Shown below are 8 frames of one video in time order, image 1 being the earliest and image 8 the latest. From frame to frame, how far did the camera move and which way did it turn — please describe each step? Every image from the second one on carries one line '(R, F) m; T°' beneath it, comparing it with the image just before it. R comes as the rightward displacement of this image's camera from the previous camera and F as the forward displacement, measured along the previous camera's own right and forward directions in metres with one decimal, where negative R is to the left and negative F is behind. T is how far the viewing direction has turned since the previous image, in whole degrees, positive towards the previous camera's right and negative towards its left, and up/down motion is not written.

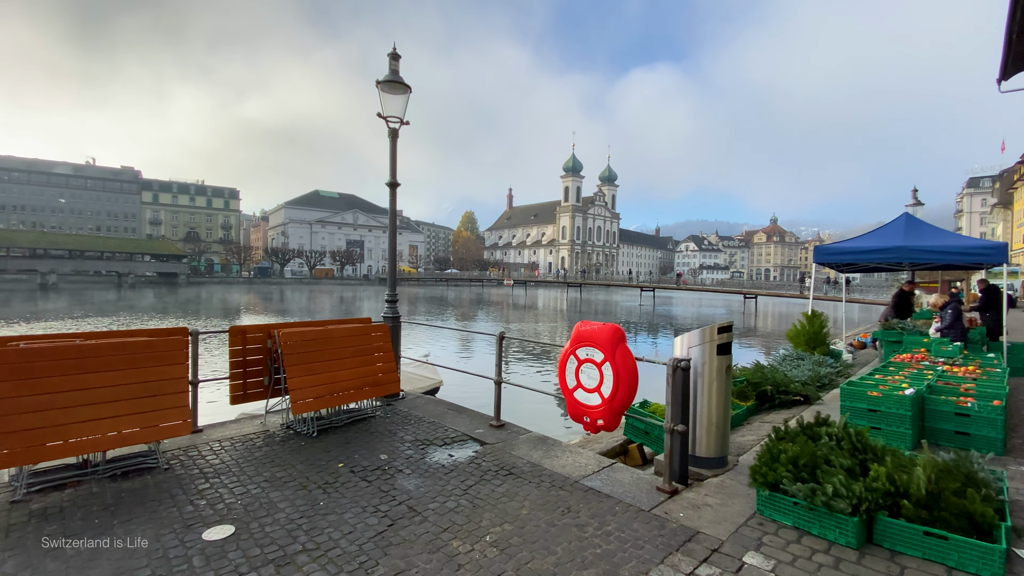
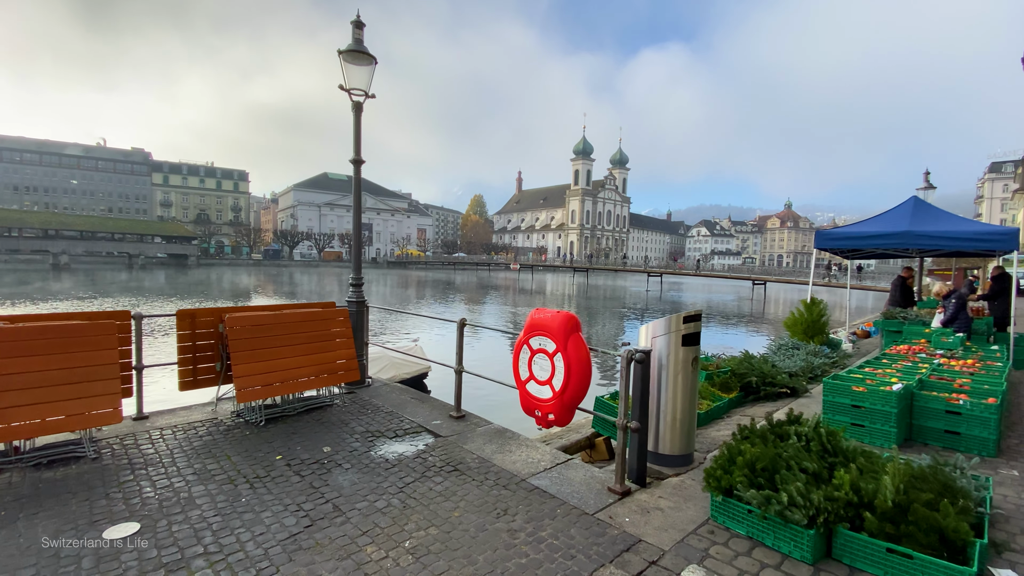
(+0.6, +0.3) m; -1°
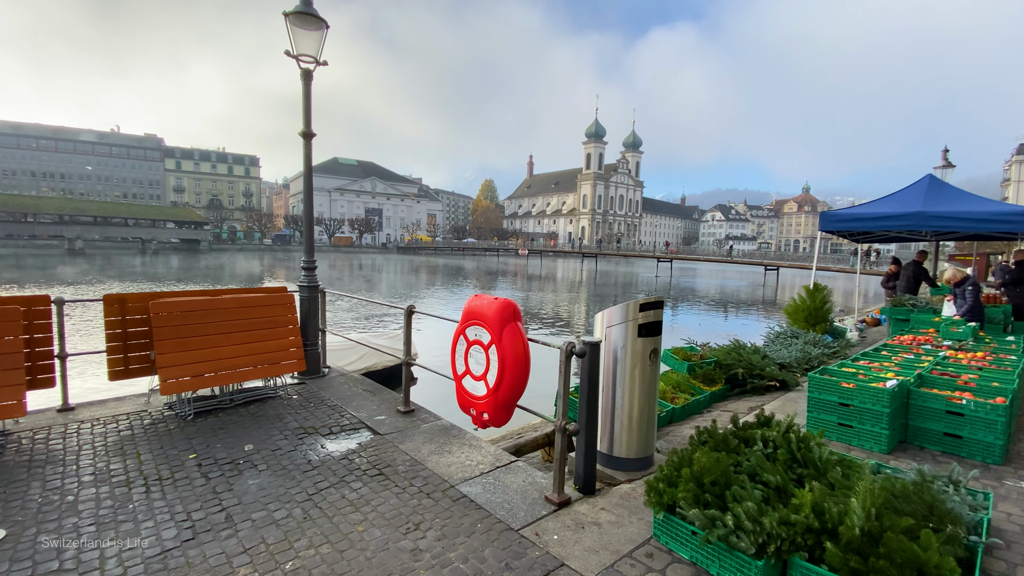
(+0.6, +0.5) m; -2°
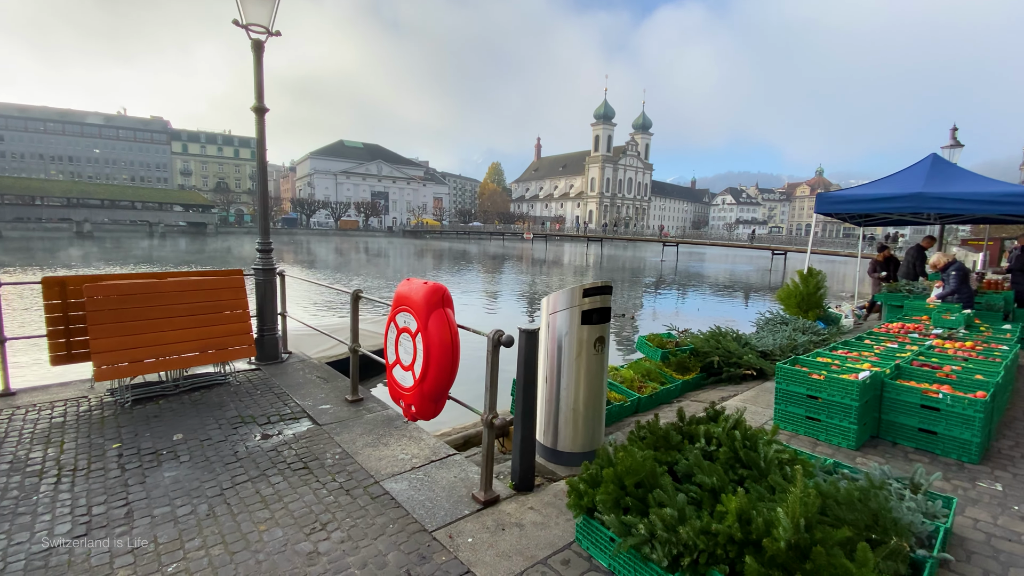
(+0.6, +0.3) m; -1°
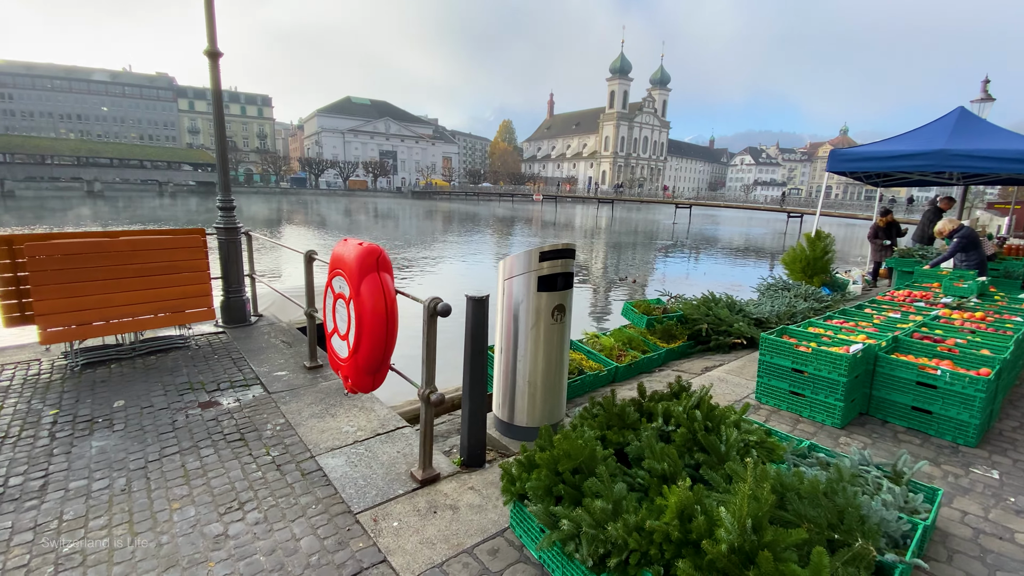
(+0.4, +0.3) m; -1°
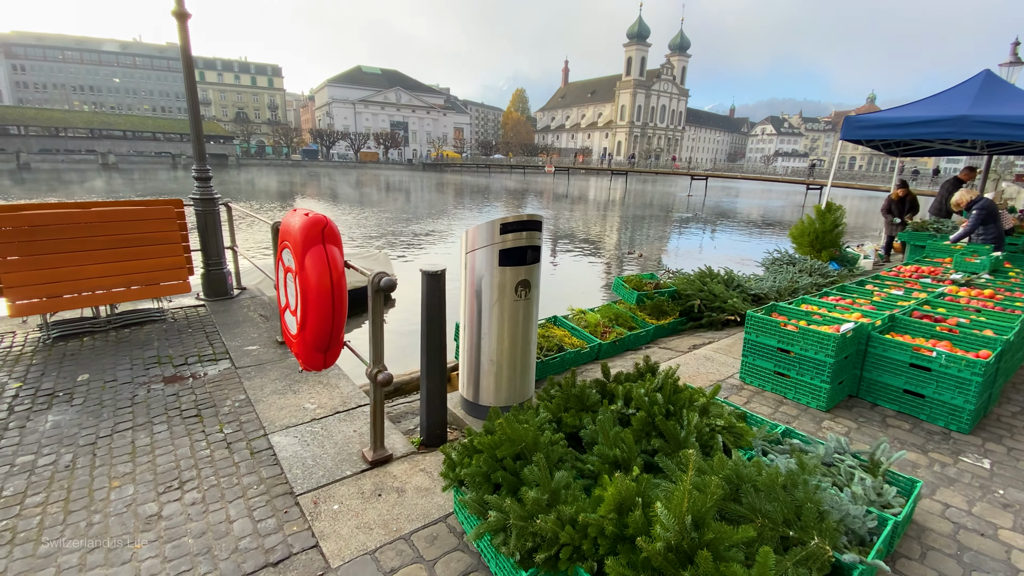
(+0.3, +0.2) m; -2°
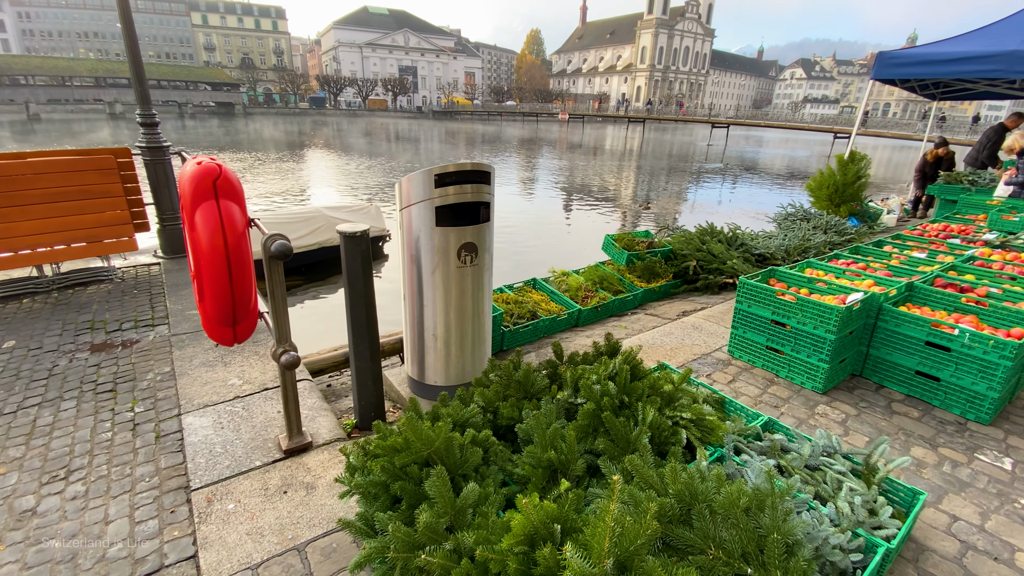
(+0.4, +0.5) m; -2°
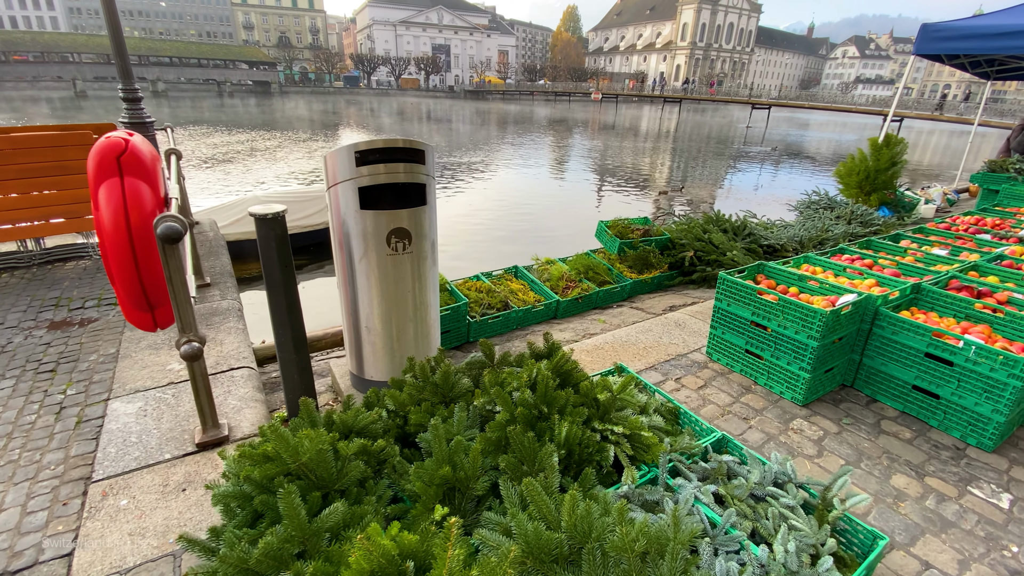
(+0.5, +0.2) m; -4°
